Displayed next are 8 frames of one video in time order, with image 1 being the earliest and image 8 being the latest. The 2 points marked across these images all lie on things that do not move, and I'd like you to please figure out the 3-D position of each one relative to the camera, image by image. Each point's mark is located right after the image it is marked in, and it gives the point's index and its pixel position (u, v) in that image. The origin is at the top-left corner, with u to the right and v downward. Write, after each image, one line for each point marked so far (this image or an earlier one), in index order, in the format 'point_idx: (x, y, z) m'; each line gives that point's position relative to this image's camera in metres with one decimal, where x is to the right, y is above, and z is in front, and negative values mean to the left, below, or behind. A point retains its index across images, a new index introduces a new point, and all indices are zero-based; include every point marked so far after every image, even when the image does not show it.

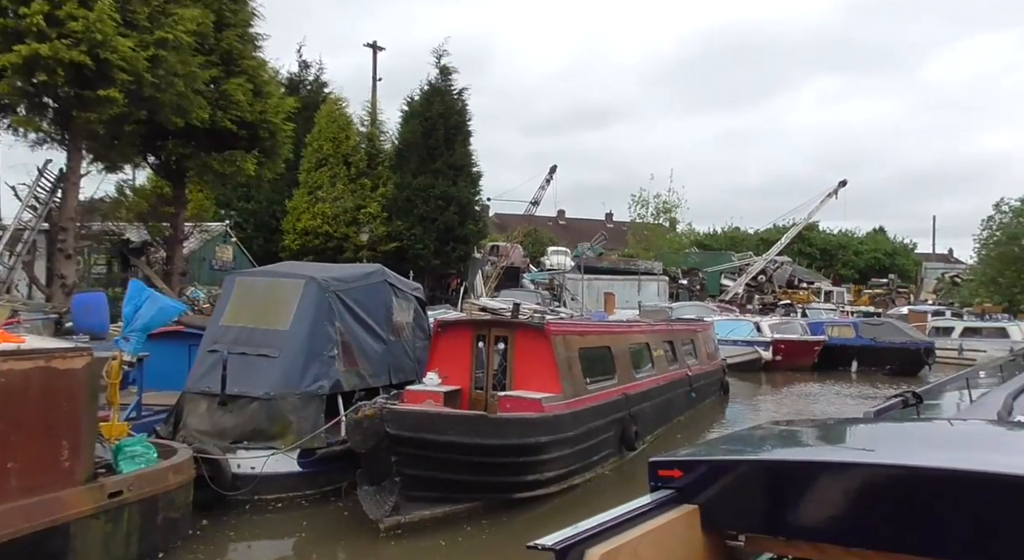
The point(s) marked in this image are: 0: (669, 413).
0: (+2.4, -2.0, +13.2) m
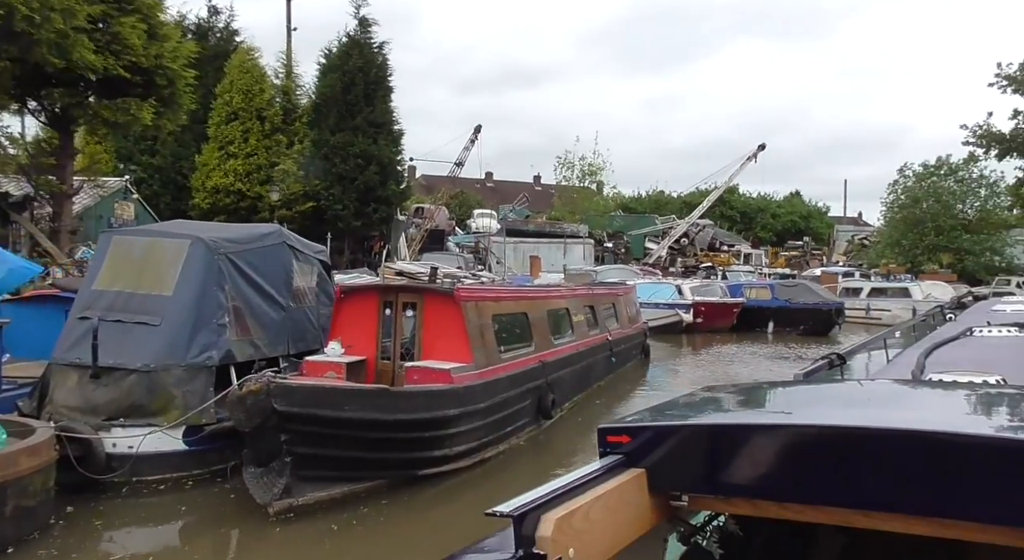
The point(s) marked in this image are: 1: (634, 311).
0: (+1.1, -1.5, +12.9) m
1: (+2.6, -0.7, +18.5) m
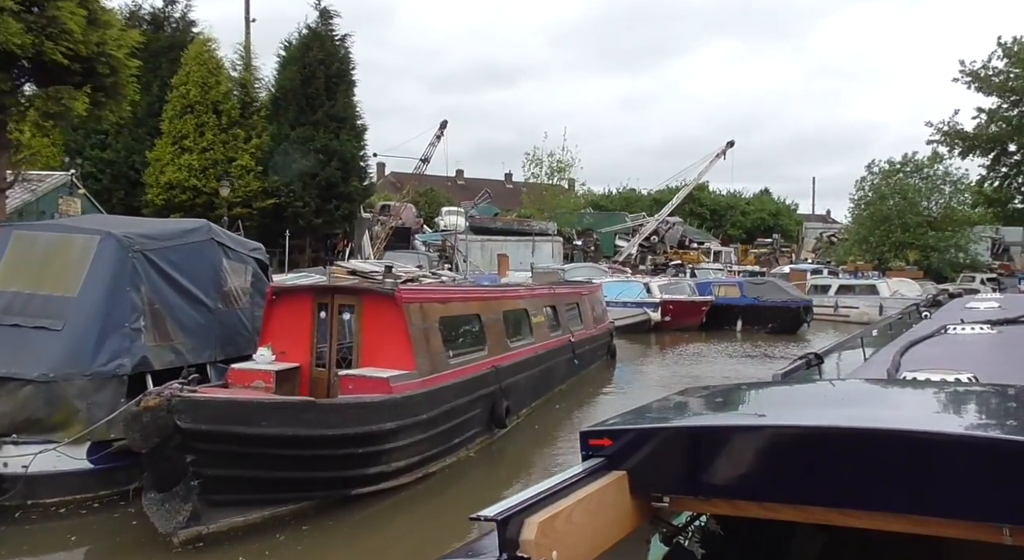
0: (+0.5, -1.5, +12.3) m
1: (+1.8, -0.7, +17.9) m
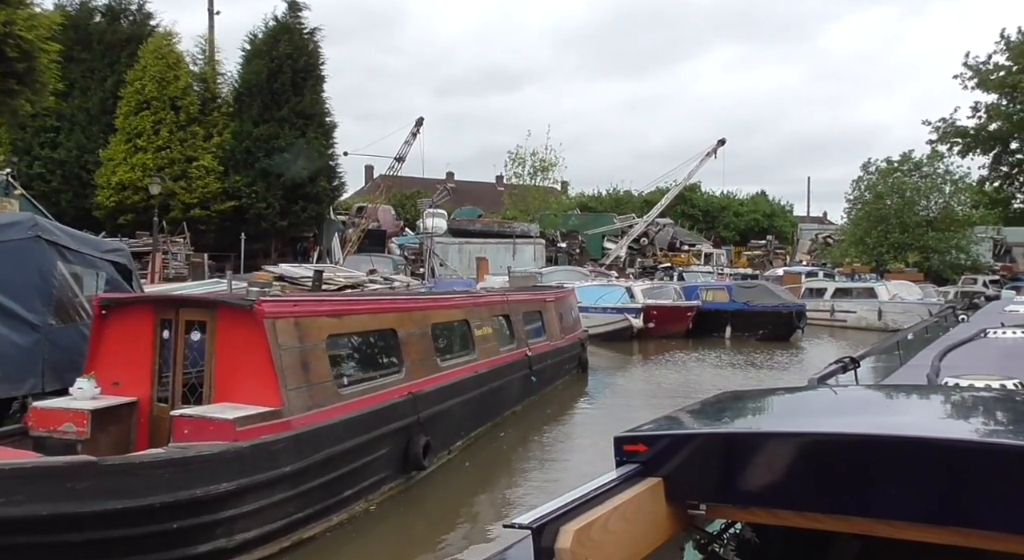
0: (-0.2, -1.5, +10.5) m
1: (+1.1, -0.8, +16.1) m
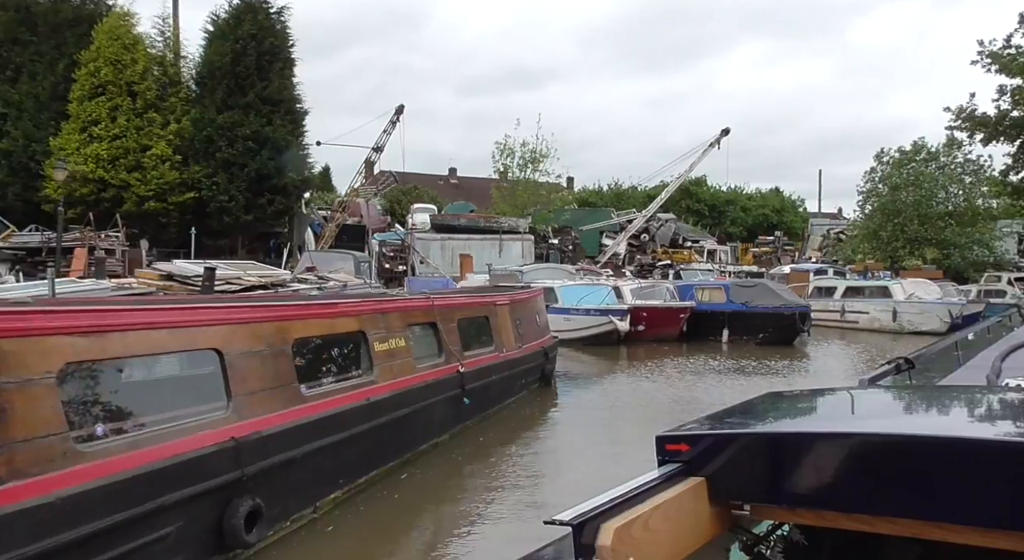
0: (-1.1, -1.5, +8.2) m
1: (+0.3, -0.8, +13.9) m
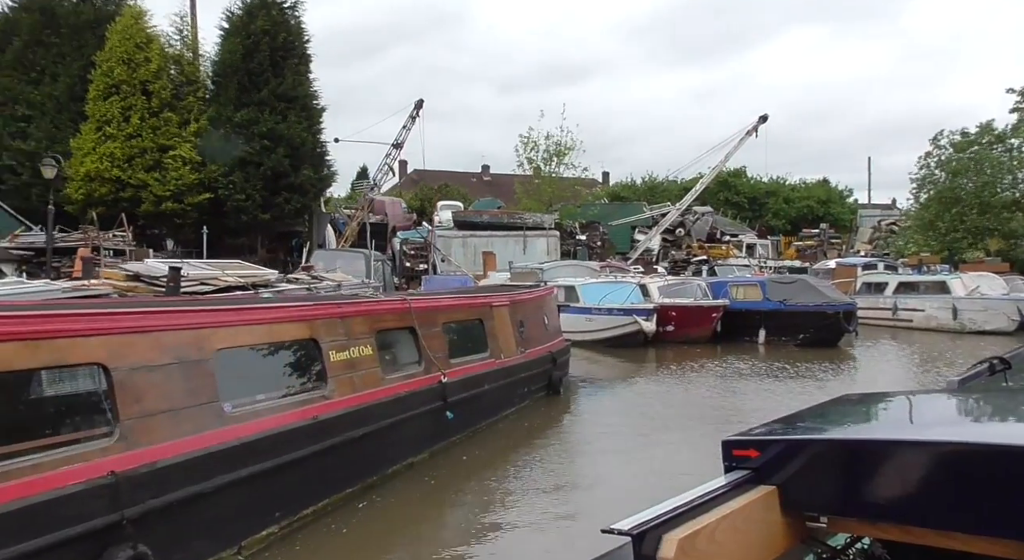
0: (-1.2, -1.5, +7.2) m
1: (+0.4, -0.7, +12.8) m
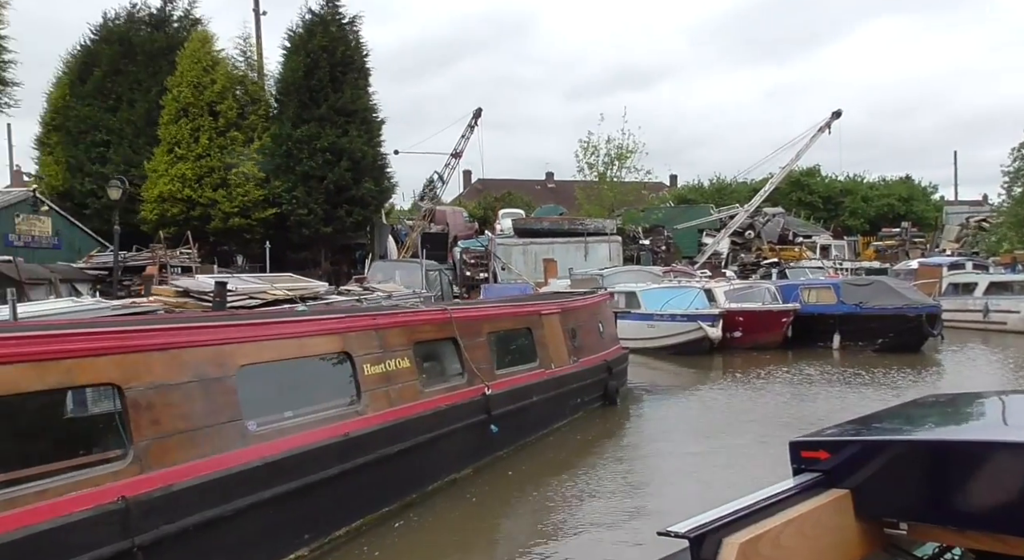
0: (-0.9, -1.6, +7.0) m
1: (+1.1, -0.8, +12.4) m
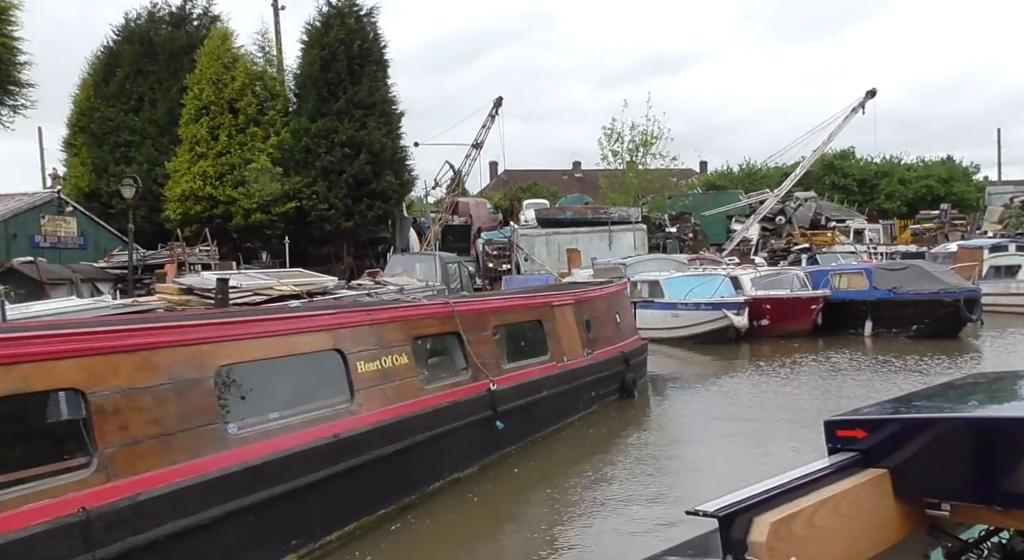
0: (-0.9, -1.6, +6.7) m
1: (+1.3, -0.7, +12.1) m
